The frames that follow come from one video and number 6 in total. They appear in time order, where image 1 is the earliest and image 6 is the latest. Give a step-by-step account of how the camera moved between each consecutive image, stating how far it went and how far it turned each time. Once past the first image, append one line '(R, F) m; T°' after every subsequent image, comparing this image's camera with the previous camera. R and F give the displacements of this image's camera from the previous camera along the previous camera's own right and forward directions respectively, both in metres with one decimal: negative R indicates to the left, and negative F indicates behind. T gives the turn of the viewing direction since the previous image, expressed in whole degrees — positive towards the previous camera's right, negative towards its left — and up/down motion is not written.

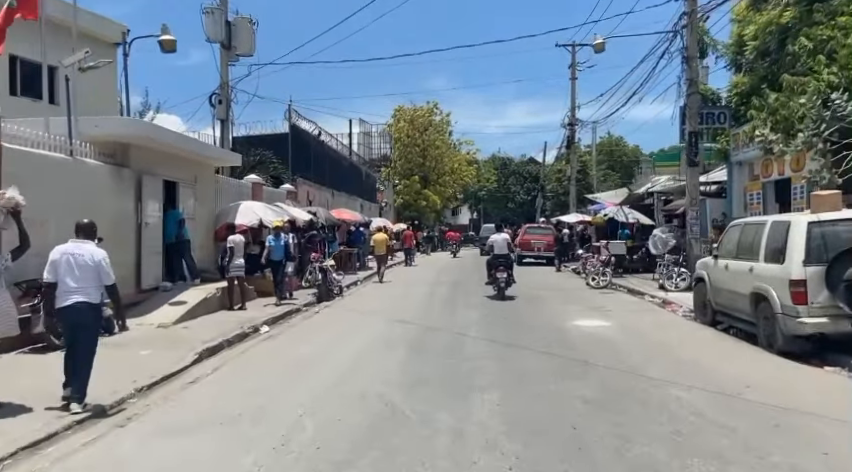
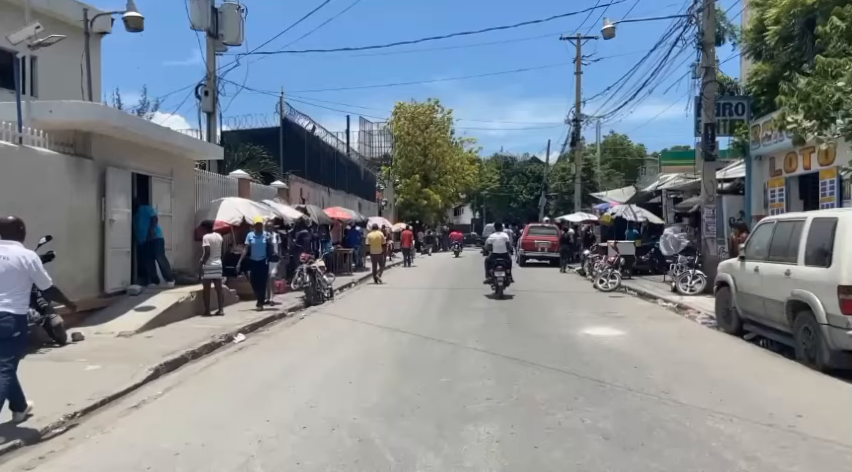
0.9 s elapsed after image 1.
(+0.2, +1.3) m; 0°
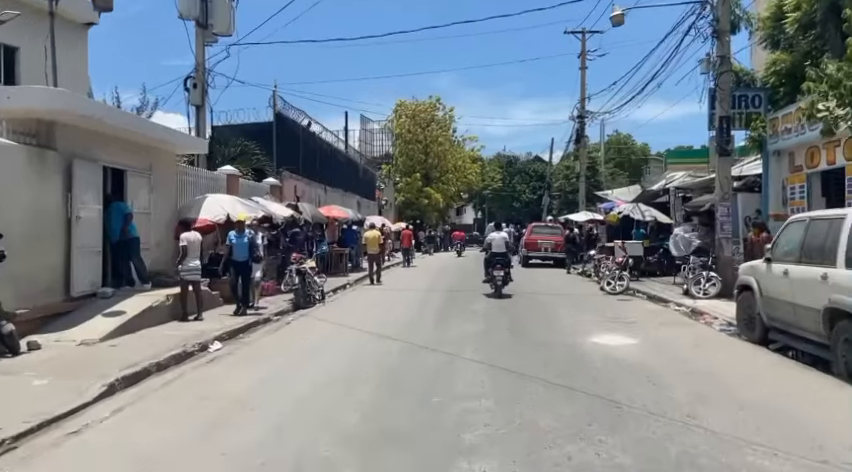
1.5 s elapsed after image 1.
(+0.1, +1.0) m; 0°
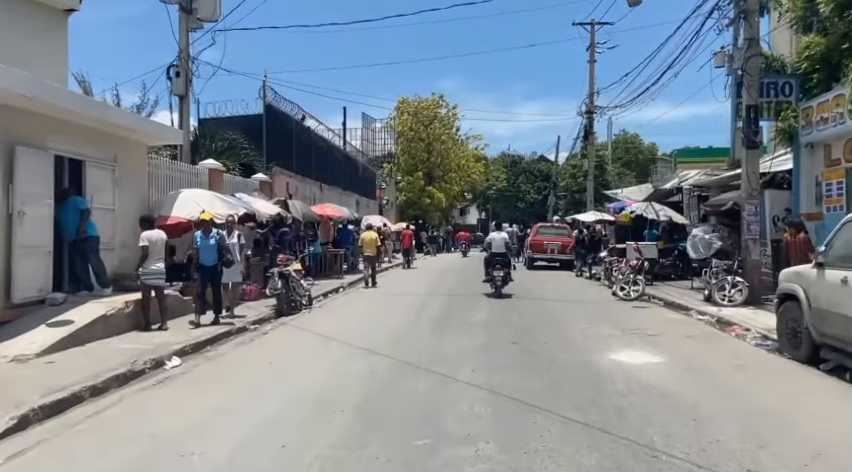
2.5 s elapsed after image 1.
(+0.2, +1.5) m; 0°
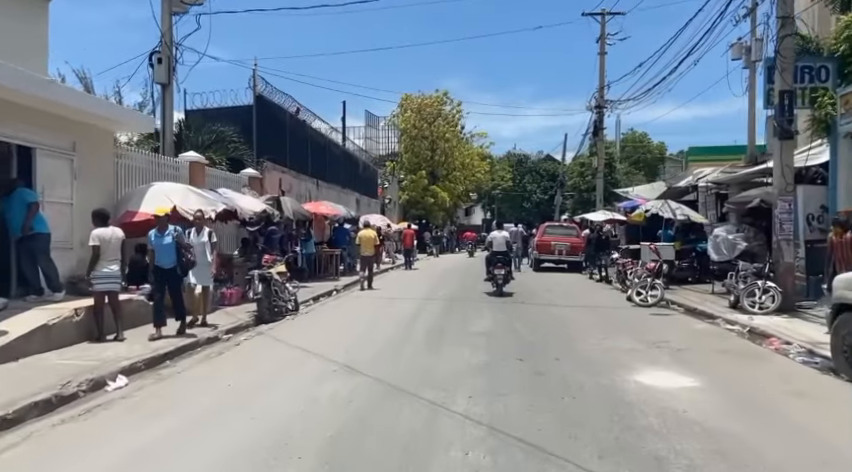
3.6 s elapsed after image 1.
(+0.2, +1.4) m; 0°
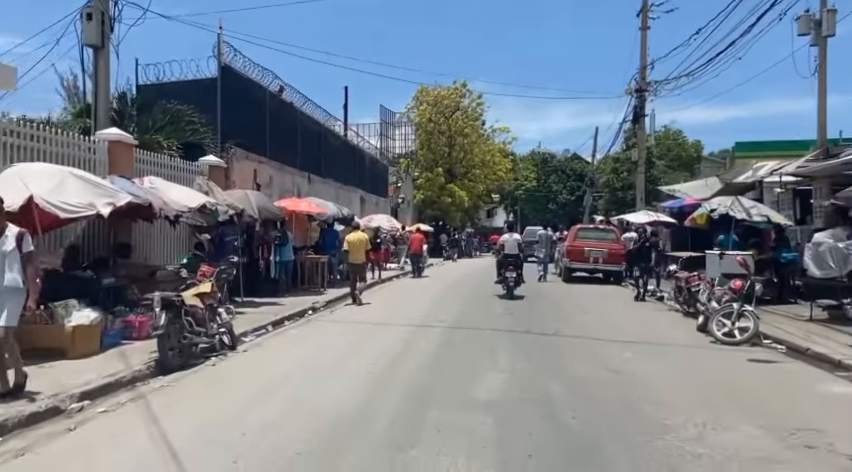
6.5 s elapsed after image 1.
(+0.5, +4.4) m; -2°
